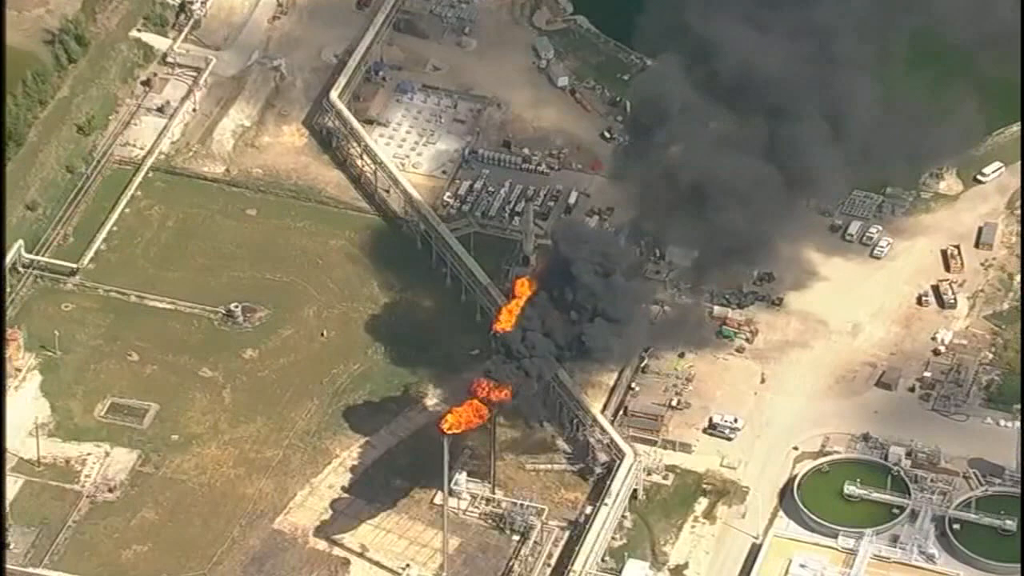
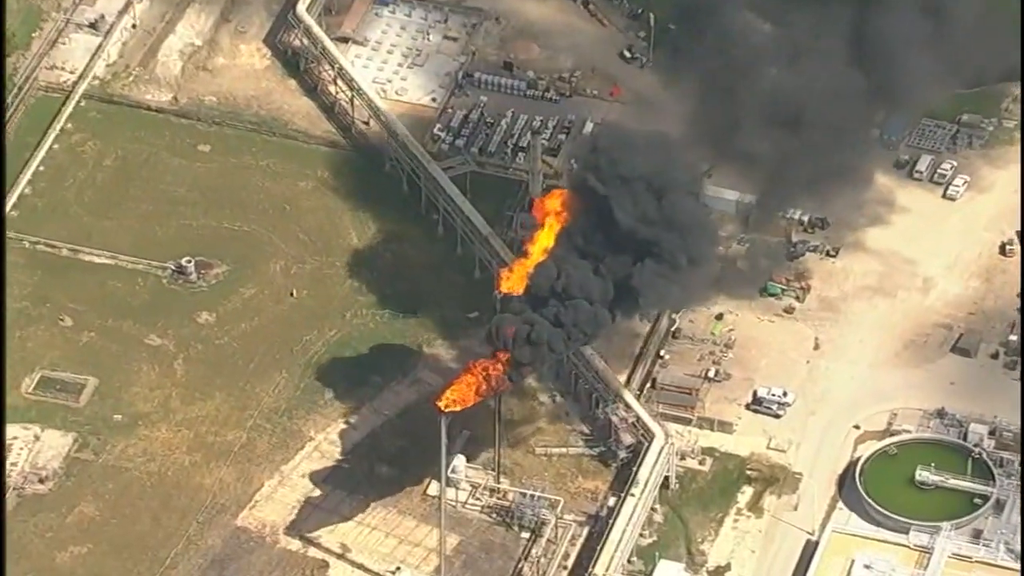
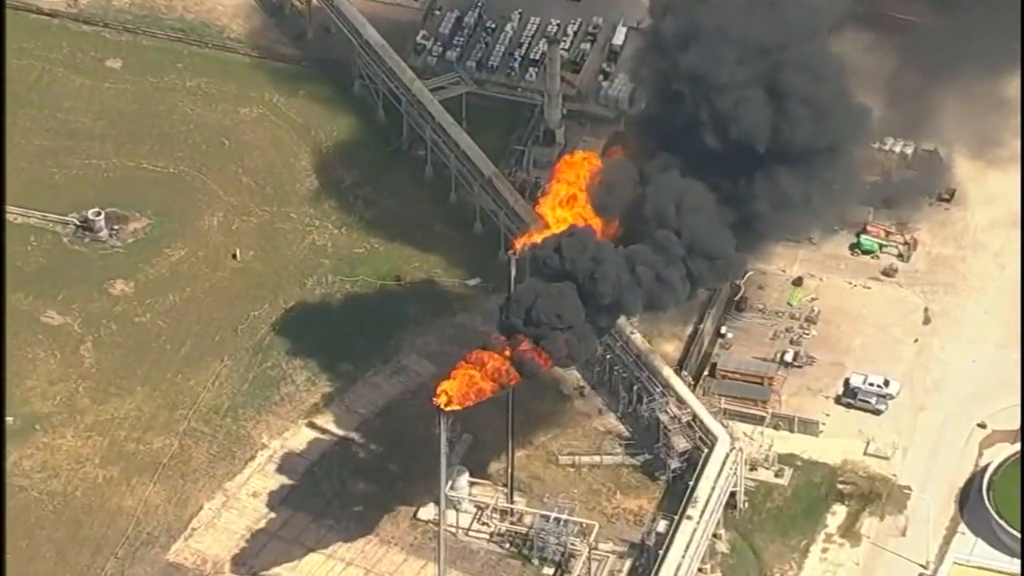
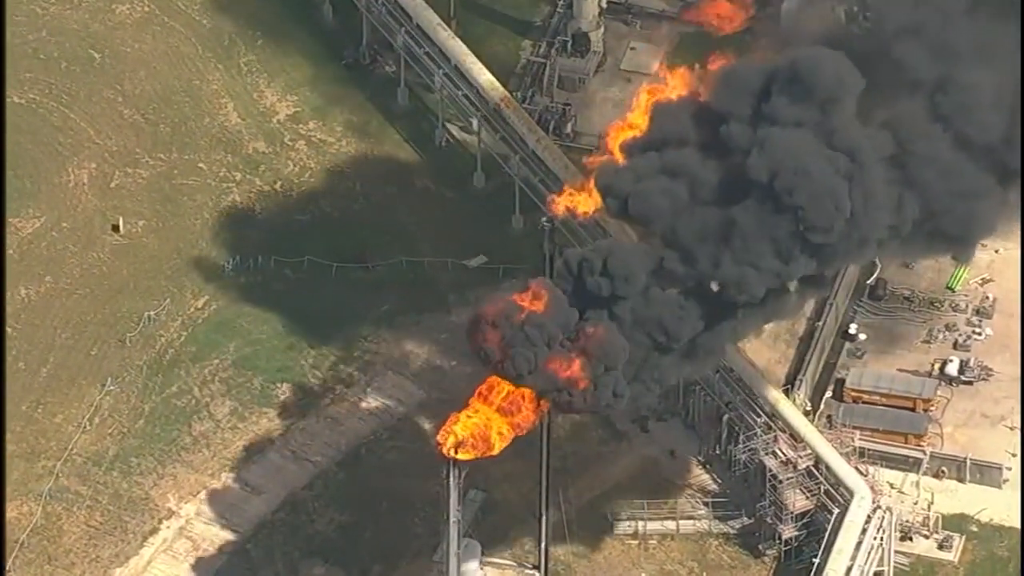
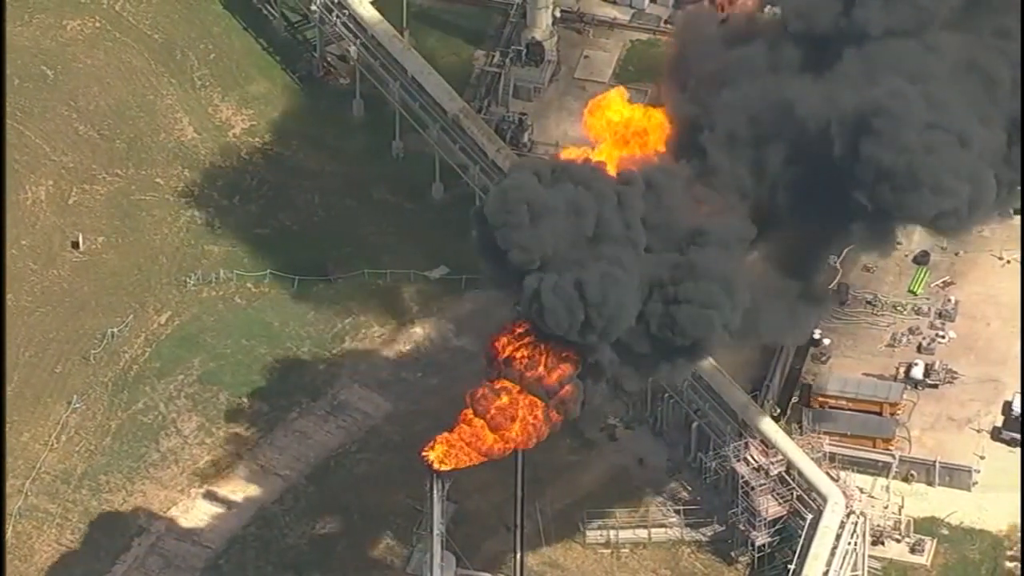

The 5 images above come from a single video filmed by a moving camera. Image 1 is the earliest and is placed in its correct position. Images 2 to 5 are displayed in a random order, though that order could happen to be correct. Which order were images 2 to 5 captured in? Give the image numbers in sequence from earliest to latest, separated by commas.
2, 3, 4, 5
